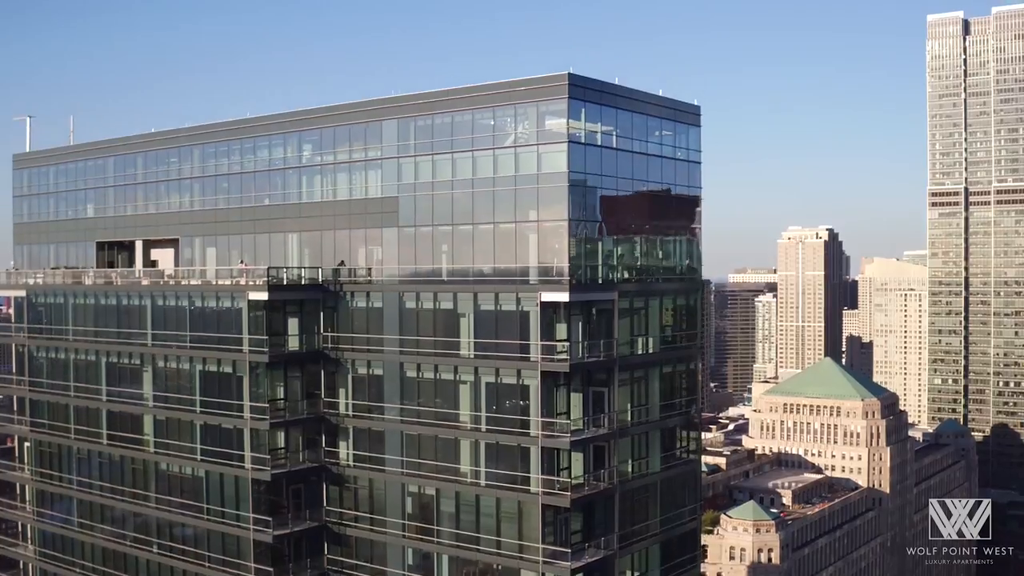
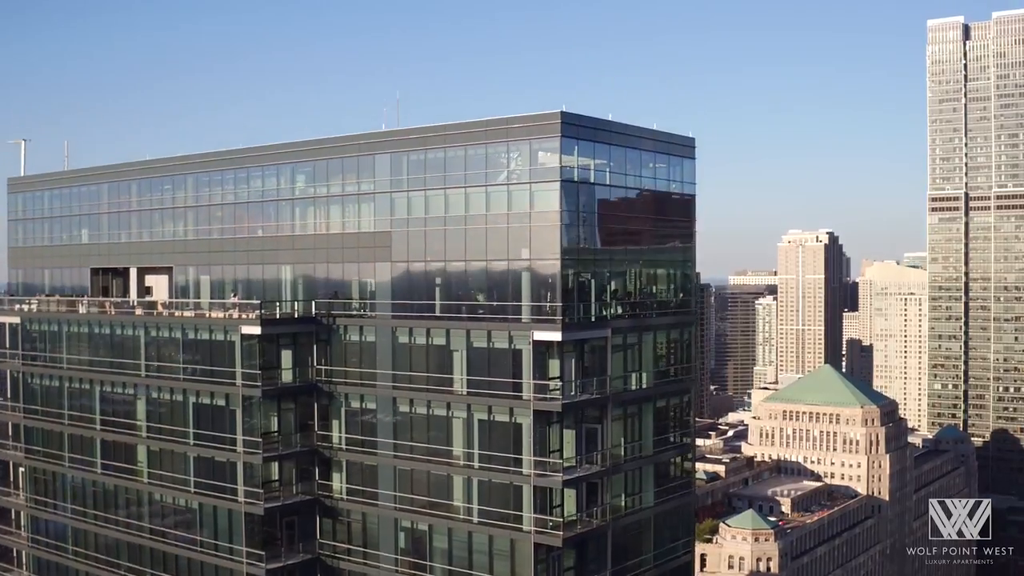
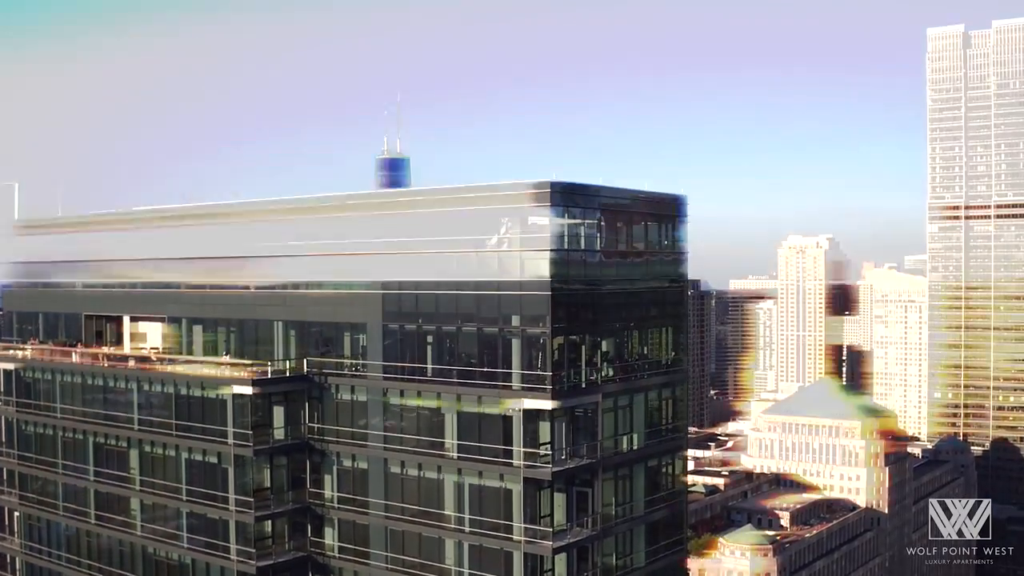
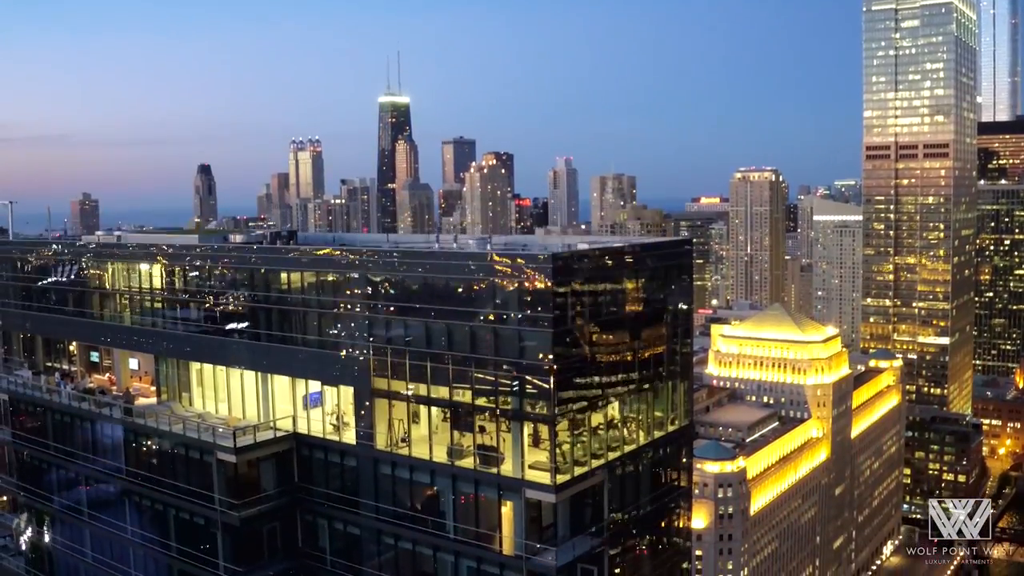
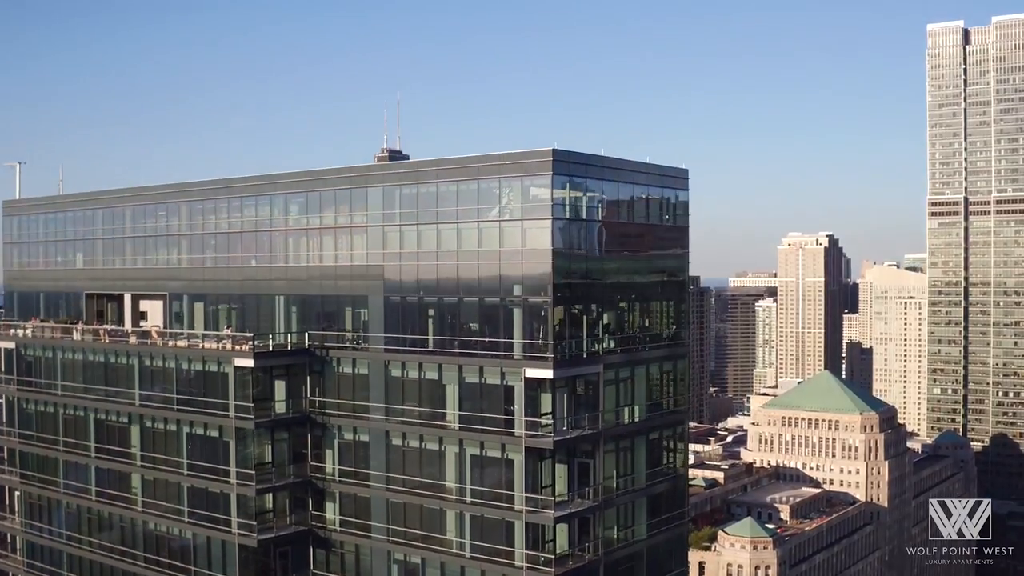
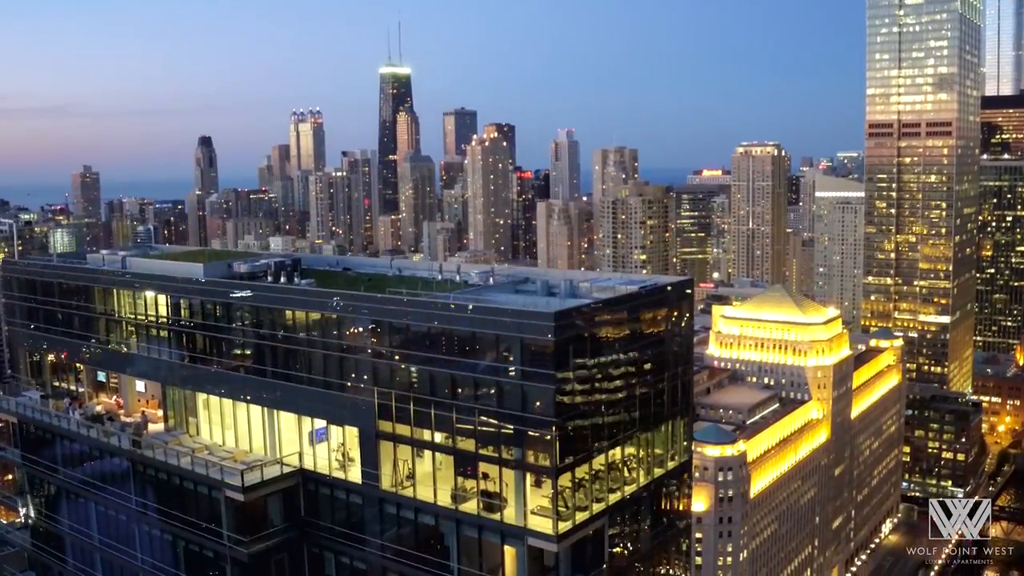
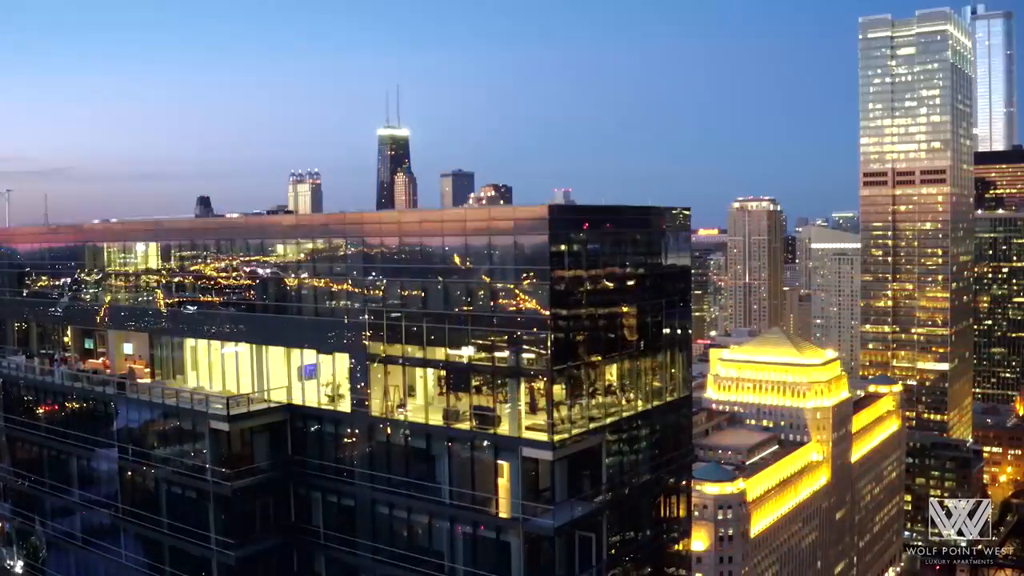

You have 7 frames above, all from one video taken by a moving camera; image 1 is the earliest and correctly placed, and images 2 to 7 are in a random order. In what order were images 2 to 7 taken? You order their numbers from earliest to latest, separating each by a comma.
2, 5, 3, 7, 4, 6
